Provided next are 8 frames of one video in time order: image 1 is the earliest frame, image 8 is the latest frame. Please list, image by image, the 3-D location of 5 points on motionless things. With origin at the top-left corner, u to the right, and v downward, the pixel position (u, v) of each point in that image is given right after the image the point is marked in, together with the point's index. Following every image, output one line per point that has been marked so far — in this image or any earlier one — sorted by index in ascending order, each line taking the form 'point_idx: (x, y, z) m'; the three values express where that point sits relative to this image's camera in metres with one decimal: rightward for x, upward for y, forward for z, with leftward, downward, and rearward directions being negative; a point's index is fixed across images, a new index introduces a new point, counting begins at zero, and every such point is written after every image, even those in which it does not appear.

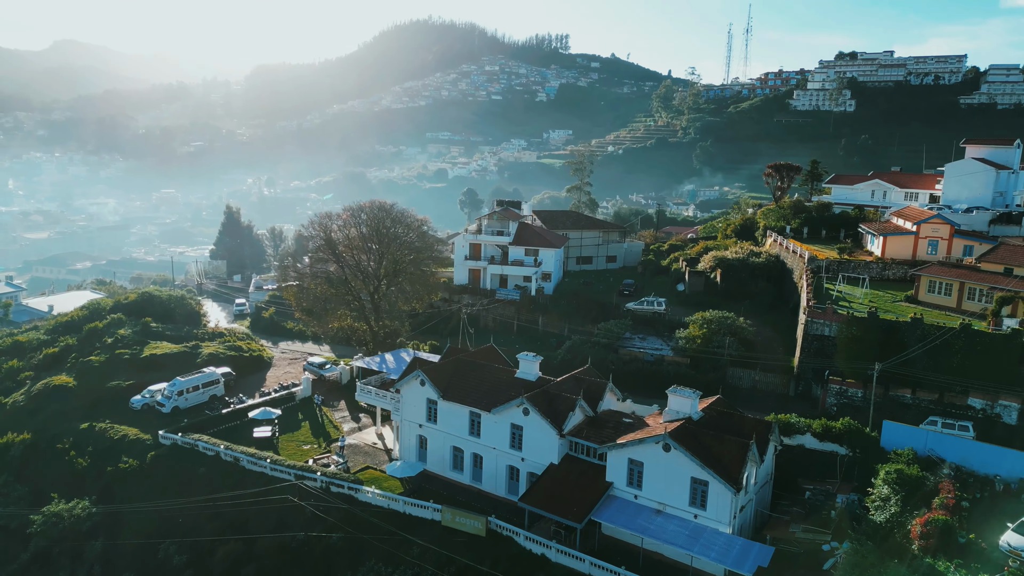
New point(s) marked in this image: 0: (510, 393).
0: (0.0, -2.7, +18.5) m
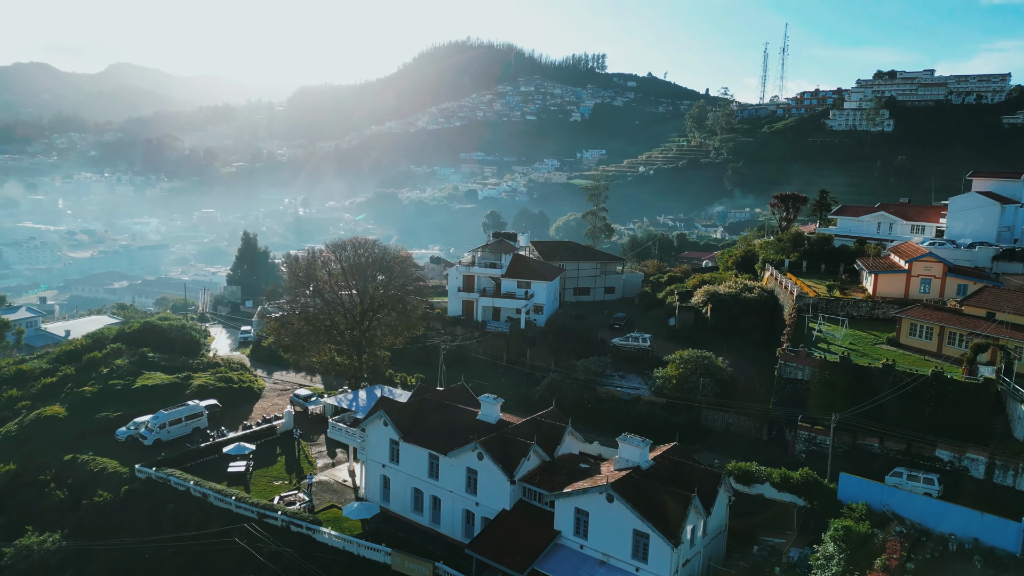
0: (-1.1, -3.8, +18.6) m
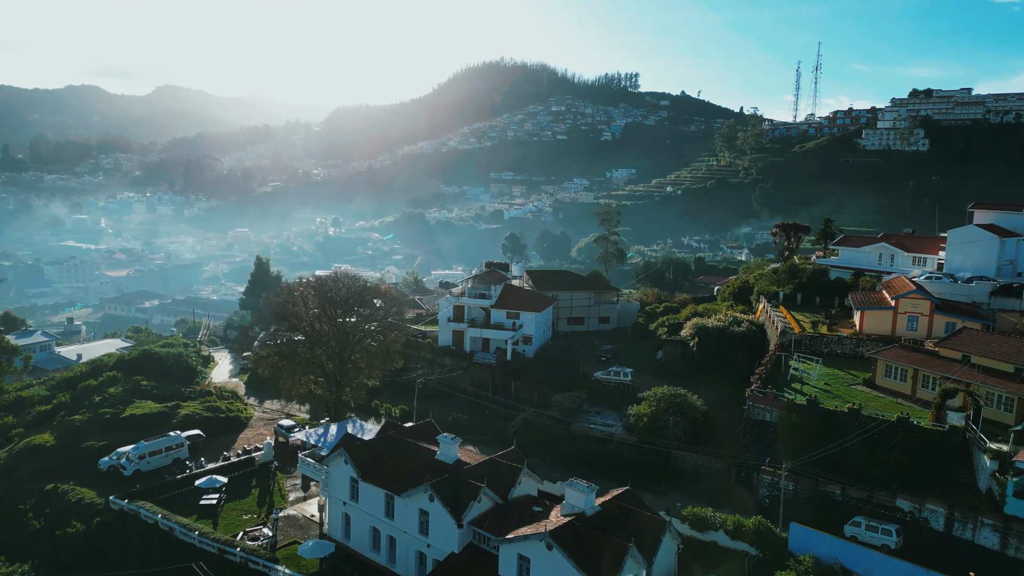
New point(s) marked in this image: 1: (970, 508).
0: (-2.3, -4.9, +18.7) m
1: (+10.5, -5.0, +16.7) m
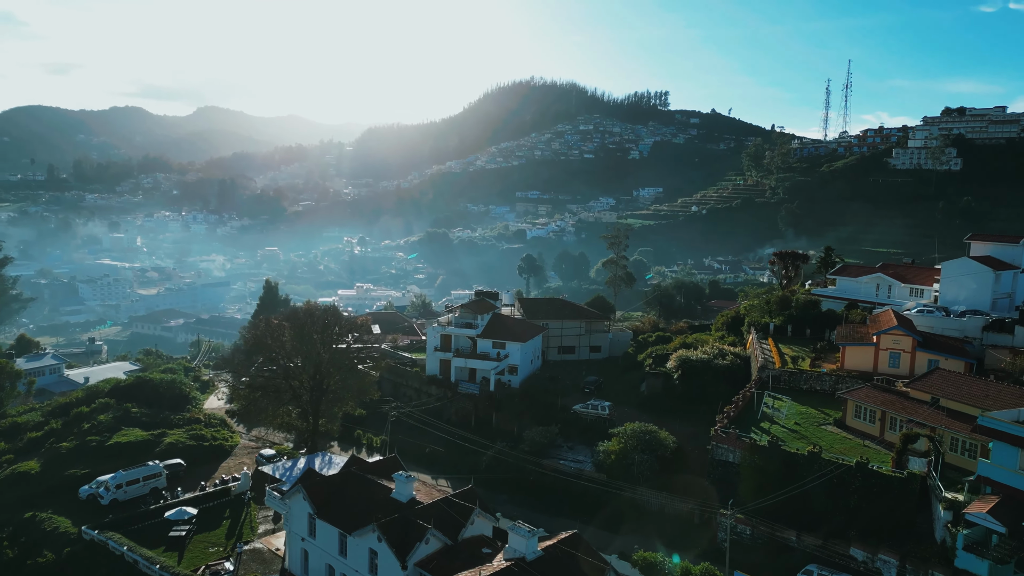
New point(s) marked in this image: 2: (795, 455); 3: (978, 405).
0: (-3.6, -5.9, +18.8) m
1: (+9.1, -6.1, +16.3) m
2: (+7.7, -4.5, +19.9) m
3: (+12.3, -3.1, +19.2) m
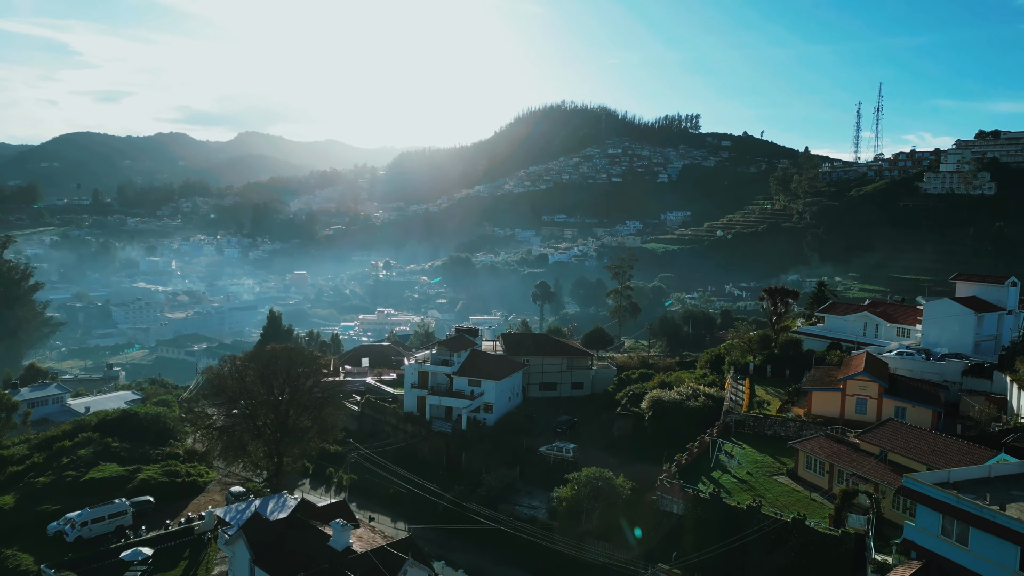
0: (-5.3, -7.2, +18.9) m
1: (+7.2, -7.3, +15.8) m
2: (+6.0, -5.9, +19.5) m
3: (+10.5, -4.4, +18.7) m
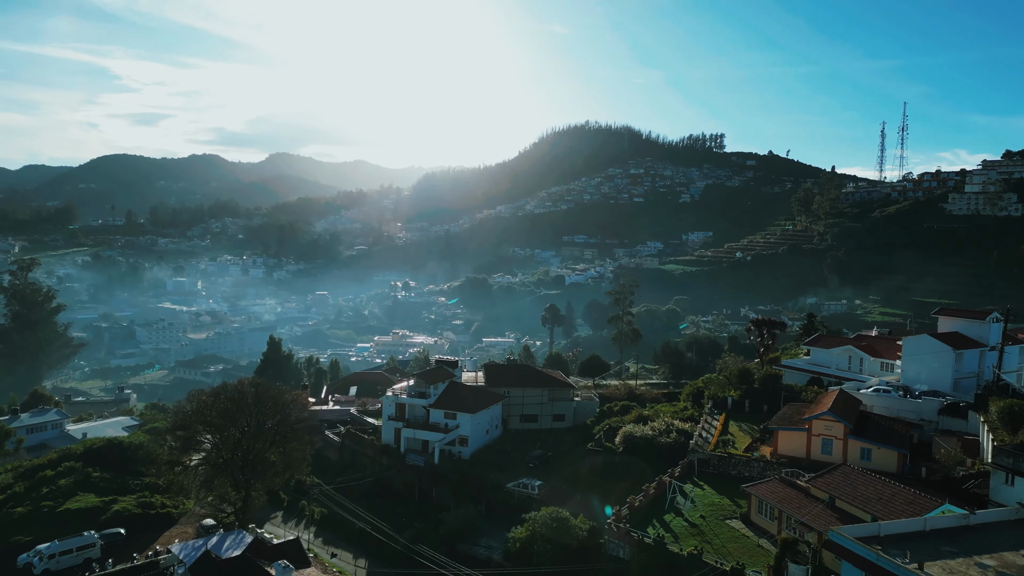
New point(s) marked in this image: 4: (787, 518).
0: (-7.0, -8.3, +19.0) m
1: (+5.5, -8.4, +15.4) m
2: (+4.4, -7.0, +19.3) m
3: (+8.9, -5.6, +18.3) m
4: (+7.5, -6.2, +19.7) m
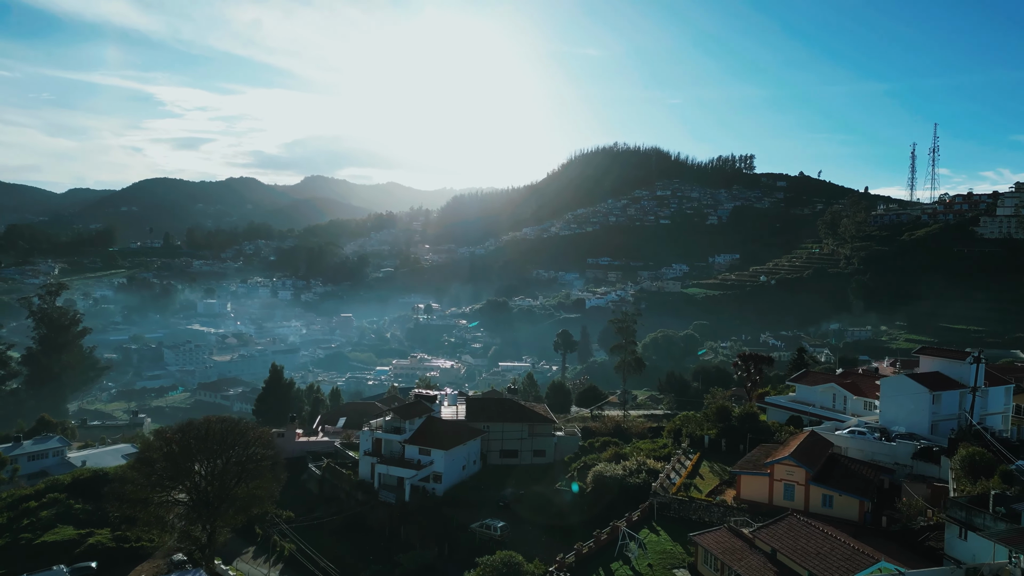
0: (-8.7, -9.5, +19.1) m
1: (+3.6, -9.5, +15.0) m
2: (+2.6, -8.3, +18.9) m
3: (+7.1, -6.8, +17.8) m
4: (+5.8, -7.5, +19.3) m
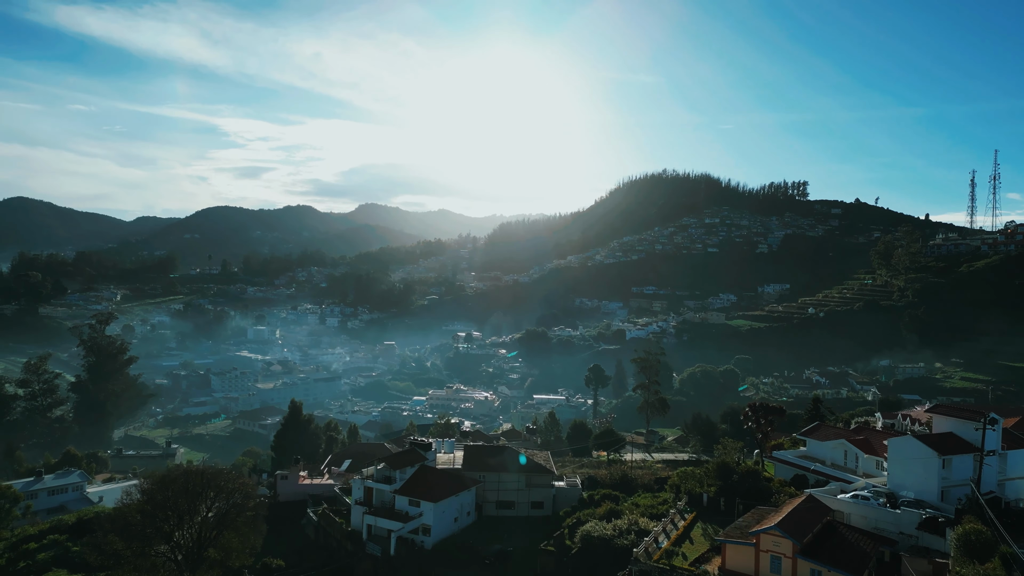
0: (-10.0, -11.1, +18.8) m
1: (+1.9, -11.0, +13.9) m
2: (+1.3, -9.9, +17.9) m
3: (+5.7, -8.4, +16.5) m
4: (+4.4, -9.1, +18.0) m
